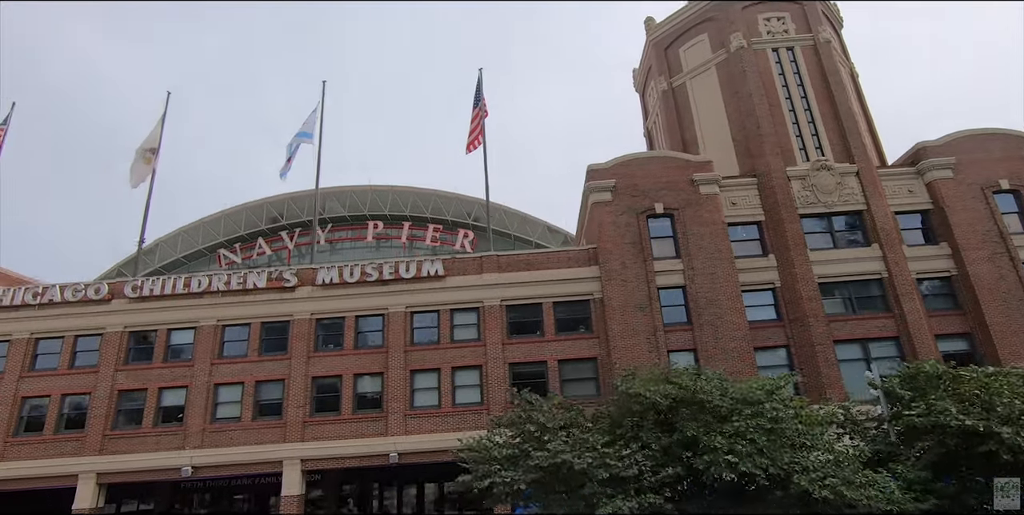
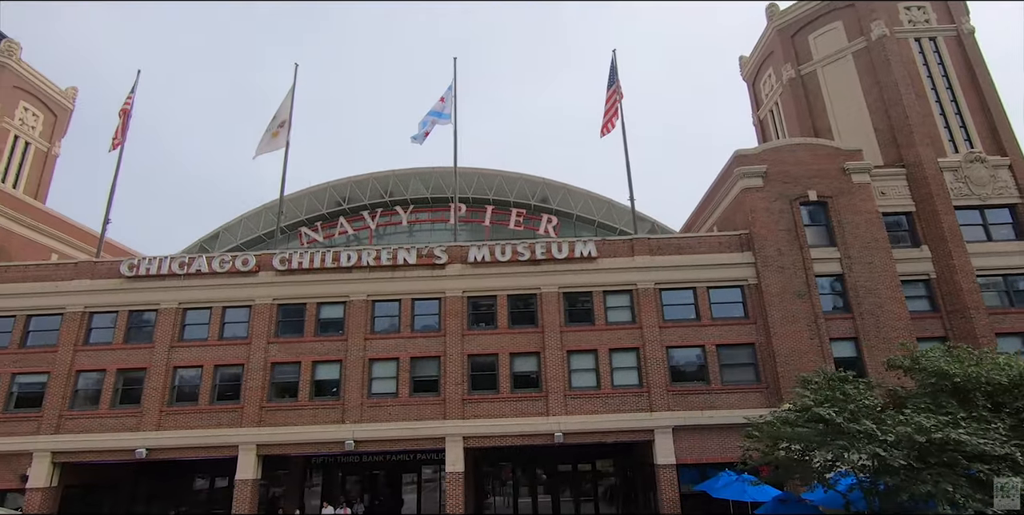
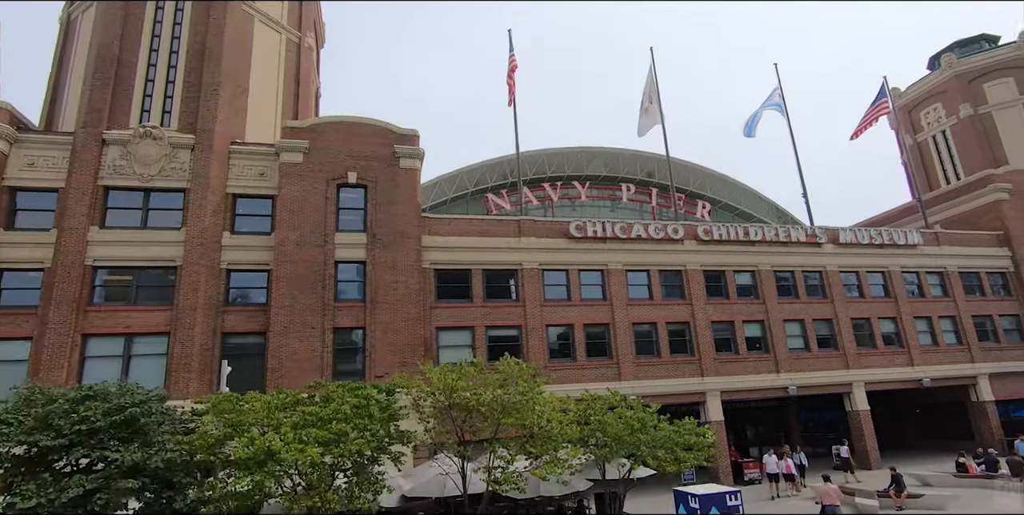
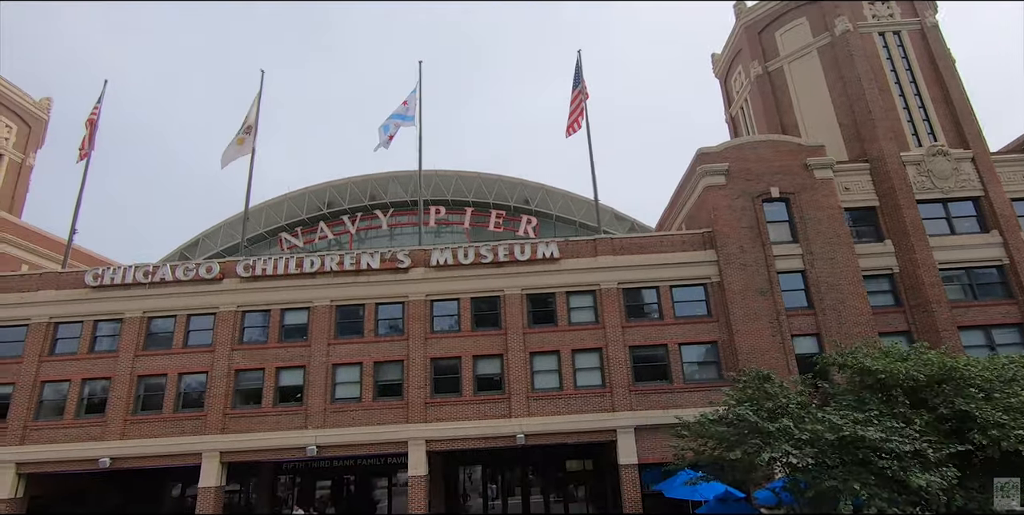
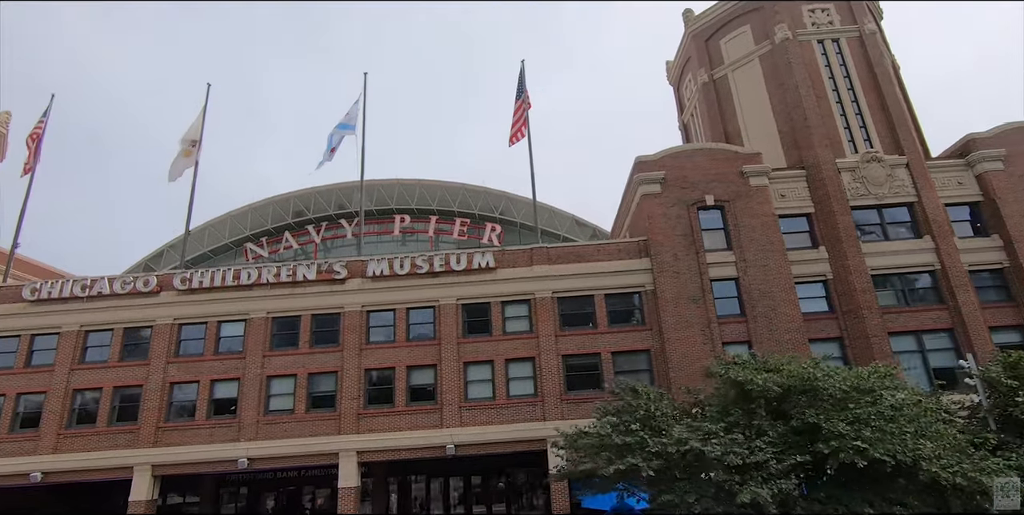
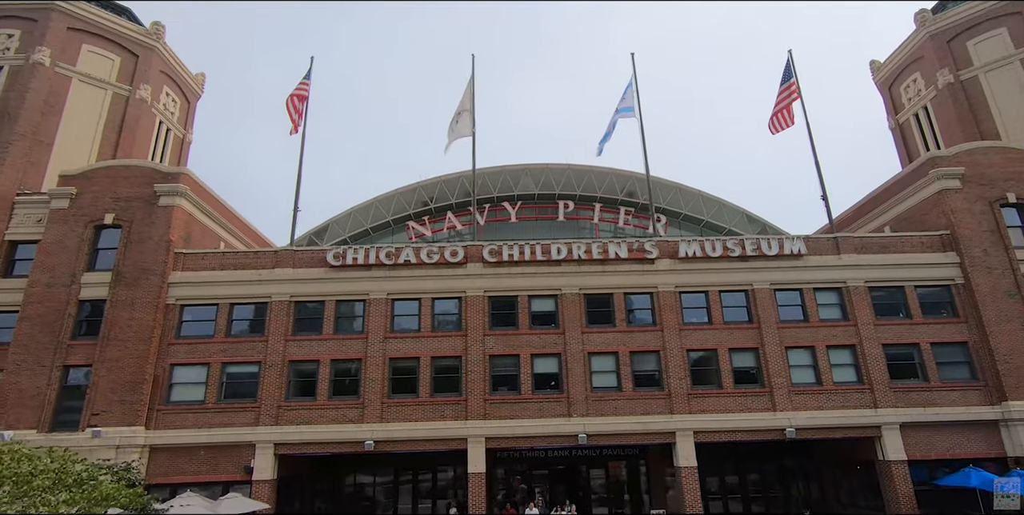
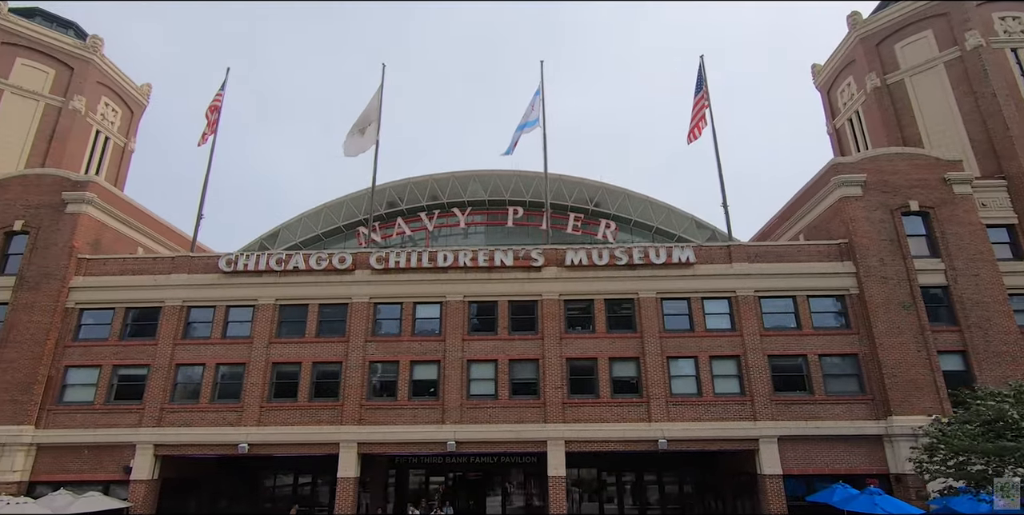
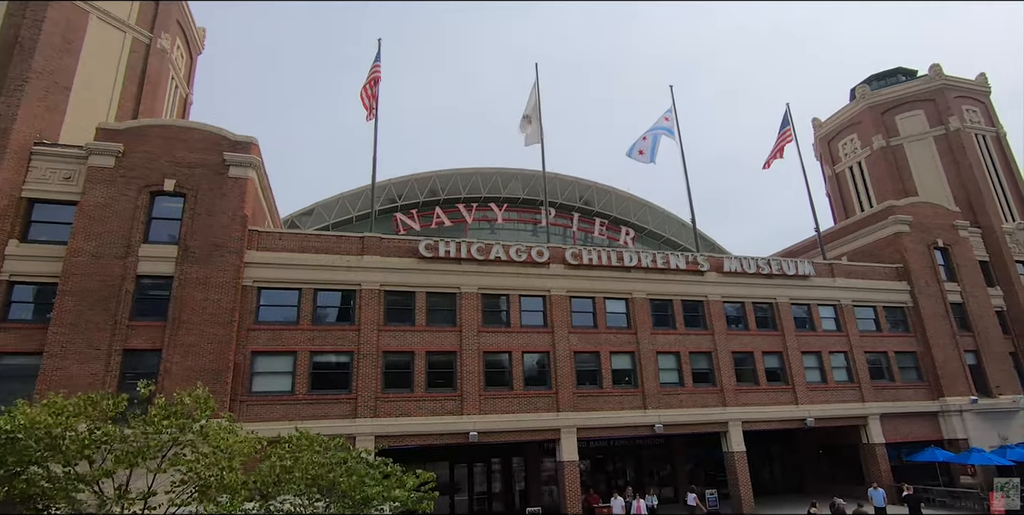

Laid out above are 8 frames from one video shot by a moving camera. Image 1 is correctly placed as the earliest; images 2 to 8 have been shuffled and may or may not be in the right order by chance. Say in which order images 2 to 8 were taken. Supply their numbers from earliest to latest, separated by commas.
5, 4, 2, 7, 6, 8, 3
